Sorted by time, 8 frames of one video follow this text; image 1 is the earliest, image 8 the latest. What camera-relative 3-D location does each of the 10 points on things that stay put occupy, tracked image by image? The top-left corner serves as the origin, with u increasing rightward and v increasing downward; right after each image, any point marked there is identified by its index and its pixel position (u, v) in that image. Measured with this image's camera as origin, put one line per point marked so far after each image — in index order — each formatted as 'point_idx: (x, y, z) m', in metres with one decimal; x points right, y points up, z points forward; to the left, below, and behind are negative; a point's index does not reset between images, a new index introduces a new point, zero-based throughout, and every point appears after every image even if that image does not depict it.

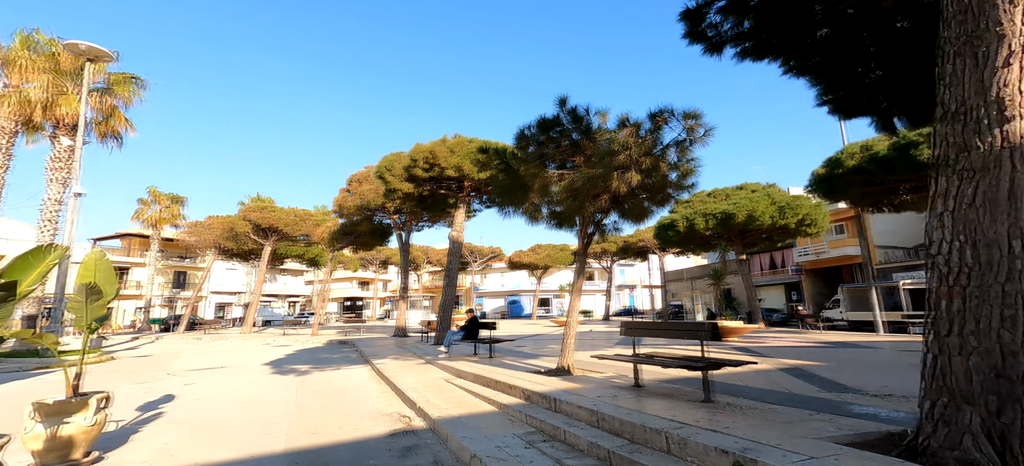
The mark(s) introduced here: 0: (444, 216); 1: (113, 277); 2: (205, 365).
0: (-3.0, +0.8, +19.4) m
1: (-4.3, -0.5, +4.6) m
2: (-9.0, -3.9, +12.6) m
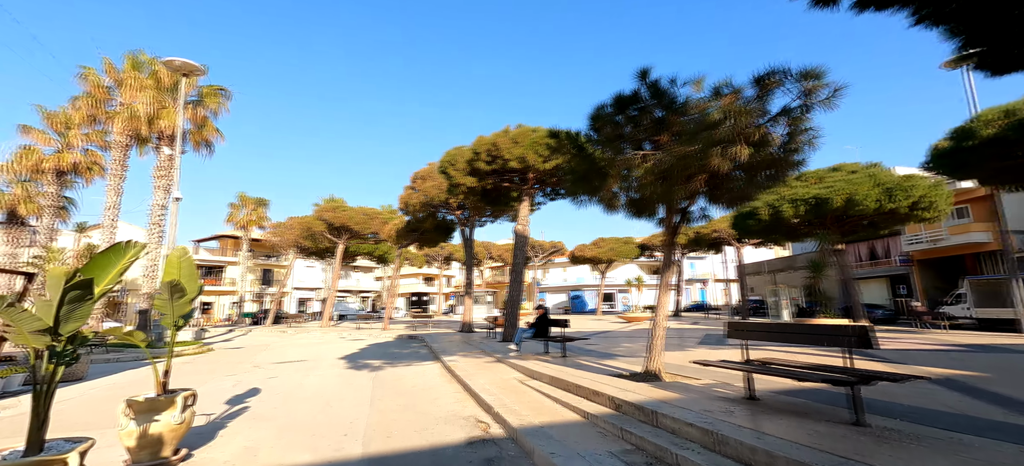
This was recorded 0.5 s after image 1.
0: (-0.2, +1.0, +19.1) m
1: (-3.4, -0.4, +4.6) m
2: (-6.9, -3.8, +13.3) m
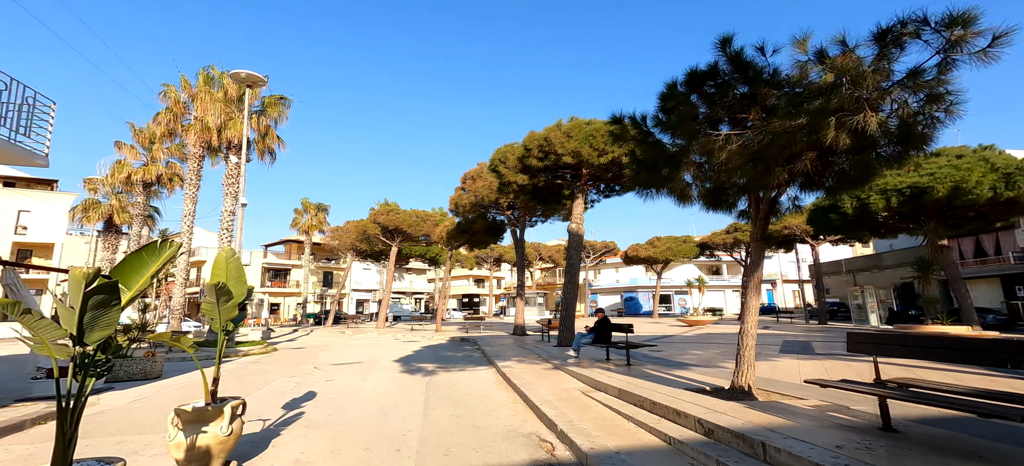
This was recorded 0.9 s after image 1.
0: (+2.0, +1.0, +18.4) m
1: (-2.8, -0.4, +4.4) m
2: (-5.2, -3.9, +13.4) m
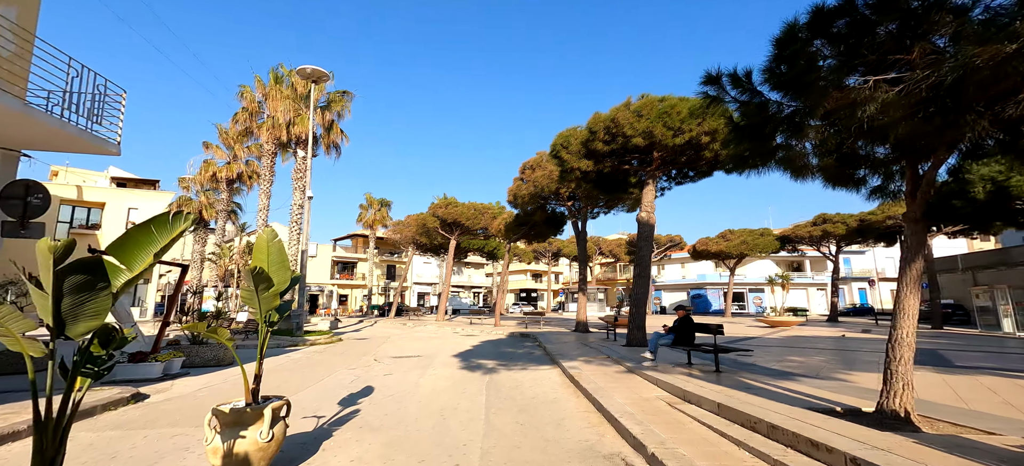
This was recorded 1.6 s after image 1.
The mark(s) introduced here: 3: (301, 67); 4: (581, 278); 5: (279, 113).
0: (+4.5, +1.4, +17.2) m
1: (-2.1, -0.3, +3.9) m
2: (-3.3, -3.6, +13.2) m
3: (-8.8, +6.9, +18.1) m
4: (+3.0, -1.9, +18.5) m
5: (-10.8, +5.6, +20.1) m
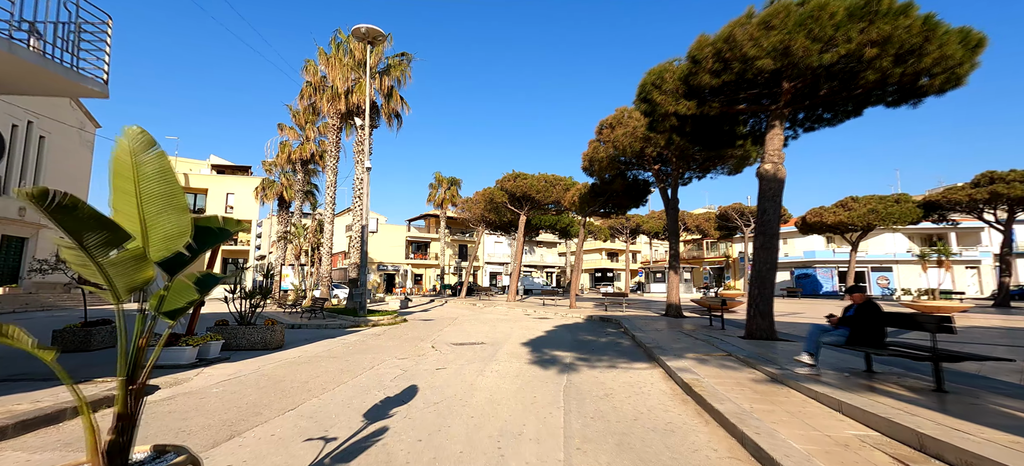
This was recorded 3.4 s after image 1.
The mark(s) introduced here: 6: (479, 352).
0: (+7.0, +2.5, +14.0) m
1: (-1.6, +0.2, +2.0) m
2: (-1.2, -2.8, +11.5) m
3: (-6.1, +7.9, +16.7) m
4: (+5.8, -0.8, +15.6) m
5: (-7.7, +6.6, +19.1) m
6: (-0.7, -2.6, +9.4) m
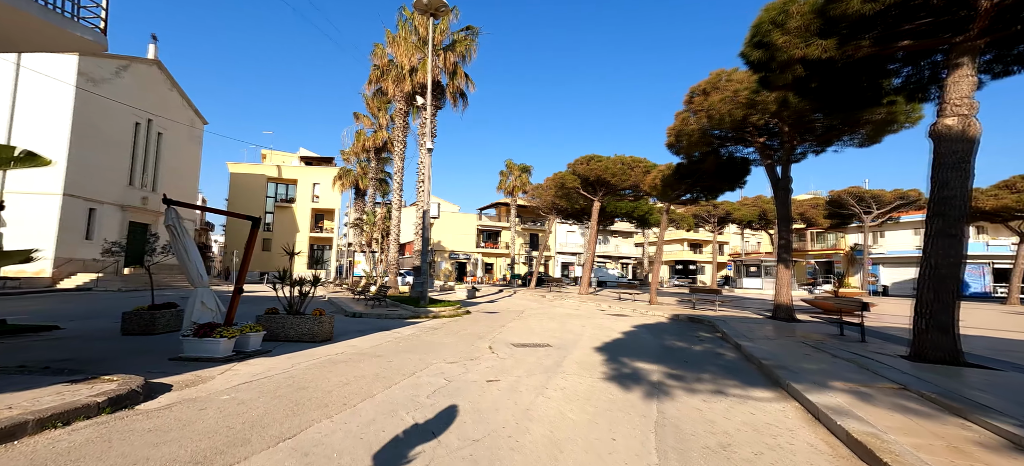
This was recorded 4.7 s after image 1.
0: (+9.0, +2.9, +10.9) m
1: (-1.5, +0.3, +0.7) m
2: (+0.4, -2.4, +10.0) m
3: (-3.5, +8.4, +15.7) m
4: (+8.0, -0.3, +12.9) m
5: (-4.7, +7.2, +18.4) m
6: (+0.6, -2.3, +7.8) m
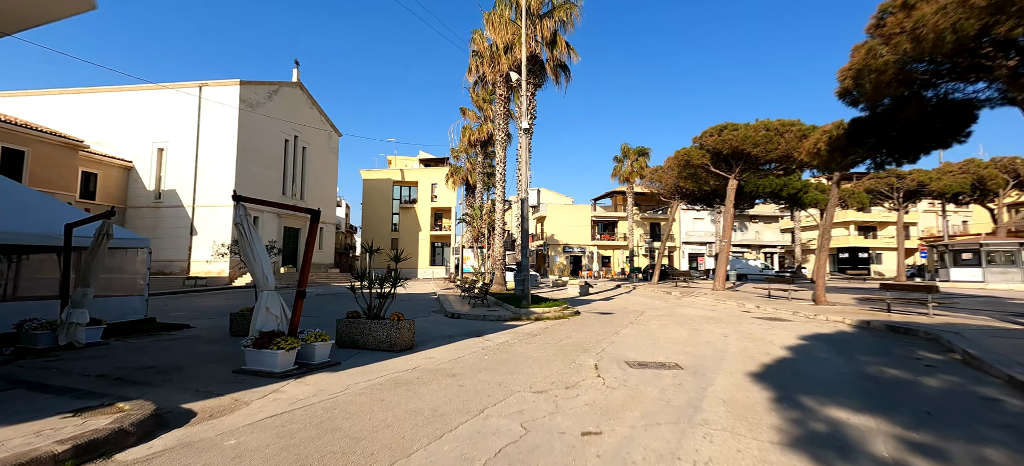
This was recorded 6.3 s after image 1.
0: (+10.7, +3.5, +6.1) m
1: (-2.0, +0.4, -0.9) m
2: (+2.5, -2.1, +7.6) m
3: (-0.2, +8.7, +14.0) m
4: (+10.5, +0.3, +8.3) m
5: (-0.6, +7.5, +16.9) m
6: (+2.0, -2.0, +5.4) m
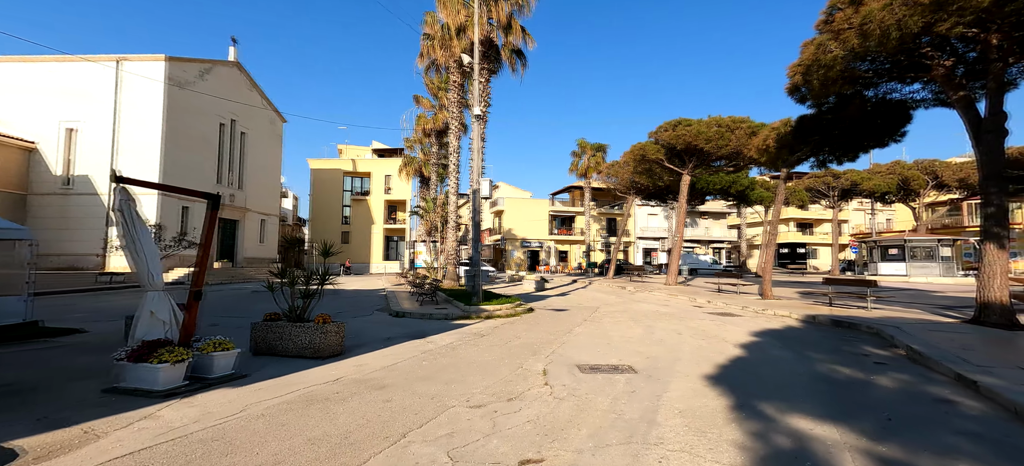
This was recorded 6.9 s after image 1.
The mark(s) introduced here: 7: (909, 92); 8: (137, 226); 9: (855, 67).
0: (+9.9, +3.6, +6.3) m
1: (-2.1, +0.4, -1.9) m
2: (+1.5, -2.0, +7.0) m
3: (-1.6, +8.9, +13.1) m
4: (+9.4, +0.4, +8.5) m
5: (-2.3, +7.8, +15.9) m
6: (+1.3, -1.9, +4.9) m
7: (+10.7, +3.8, +11.6) m
8: (-5.2, +0.1, +6.0) m
9: (+8.4, +4.1, +10.5) m
